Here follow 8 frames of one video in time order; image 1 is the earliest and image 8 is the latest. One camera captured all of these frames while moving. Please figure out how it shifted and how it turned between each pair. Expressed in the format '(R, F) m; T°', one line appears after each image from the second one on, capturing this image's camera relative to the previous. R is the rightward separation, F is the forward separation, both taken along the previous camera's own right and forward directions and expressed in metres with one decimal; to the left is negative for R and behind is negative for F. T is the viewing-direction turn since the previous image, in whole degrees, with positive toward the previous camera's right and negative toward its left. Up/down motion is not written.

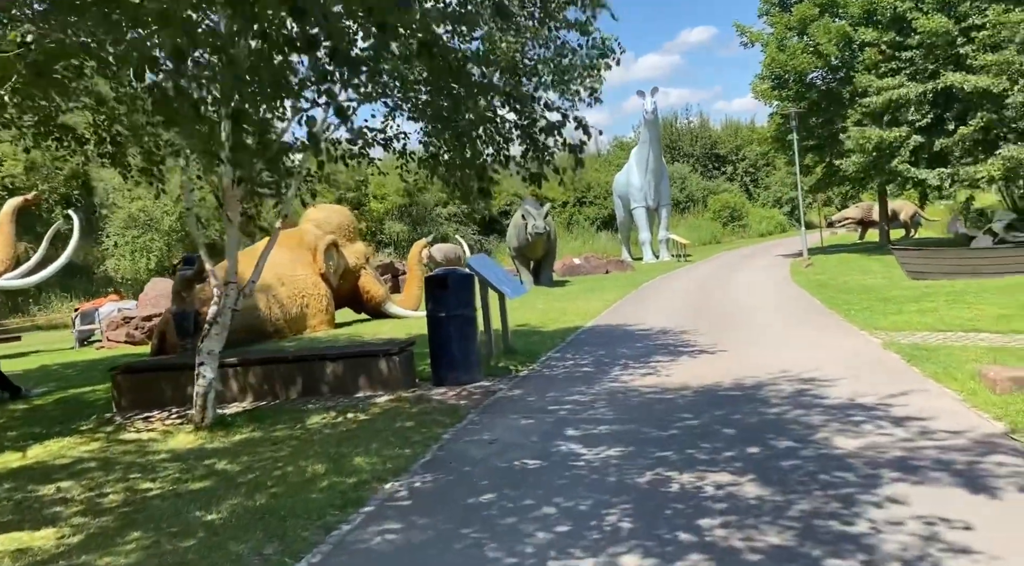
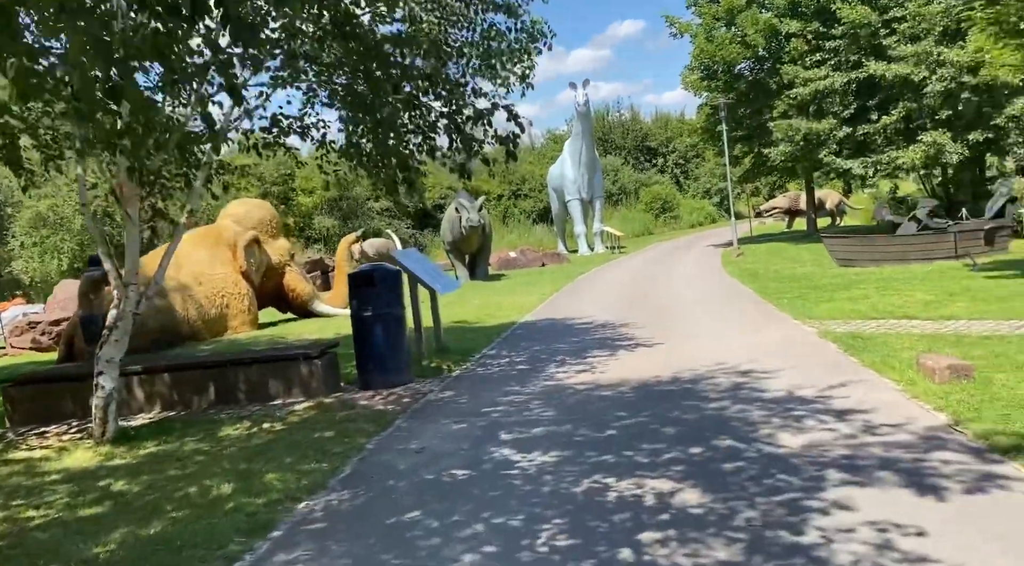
(+0.1, +0.4) m; +5°
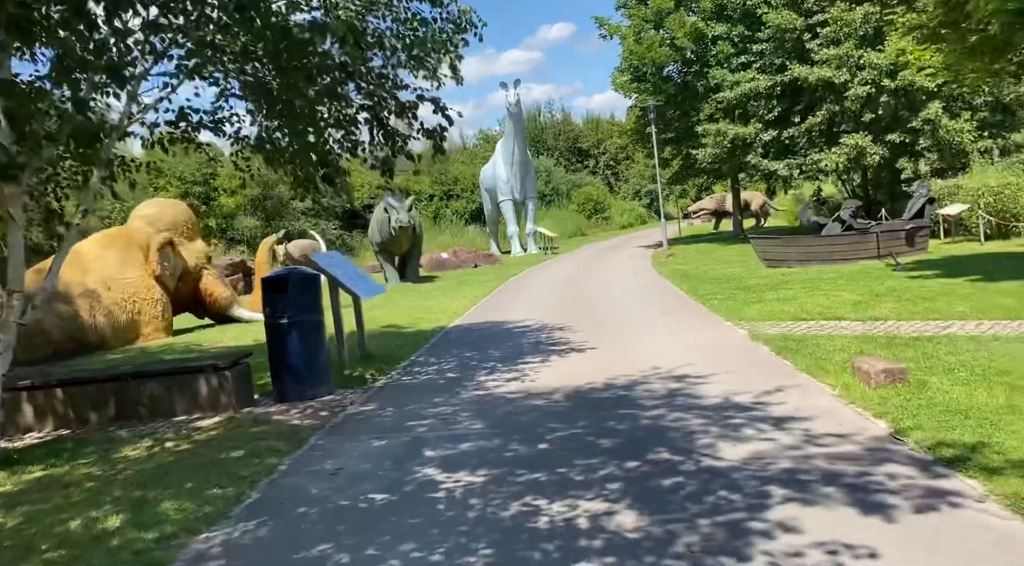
(+0.1, +0.4) m; +5°
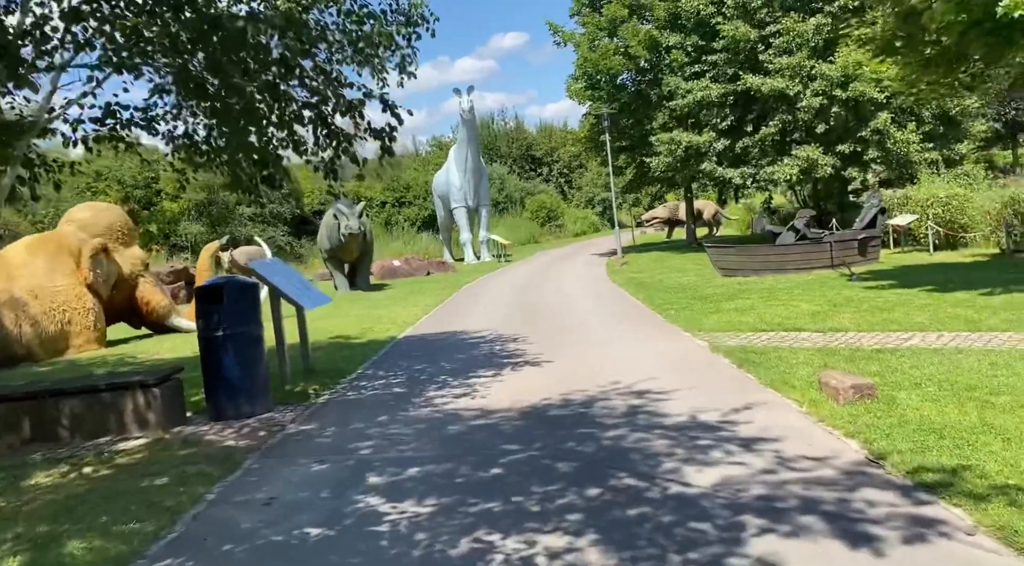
(0.0, +0.4) m; +3°
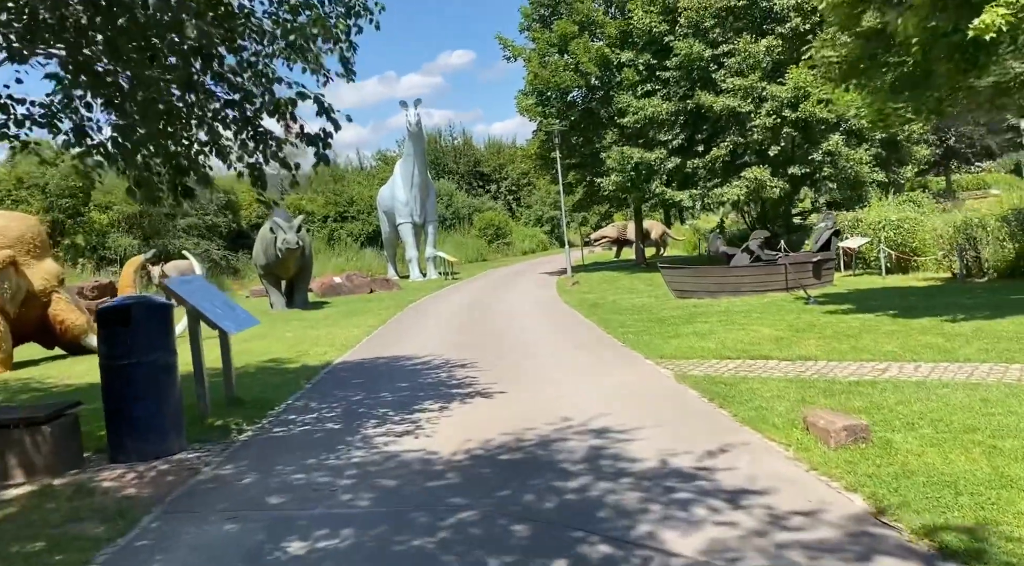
(0.0, +0.8) m; +4°
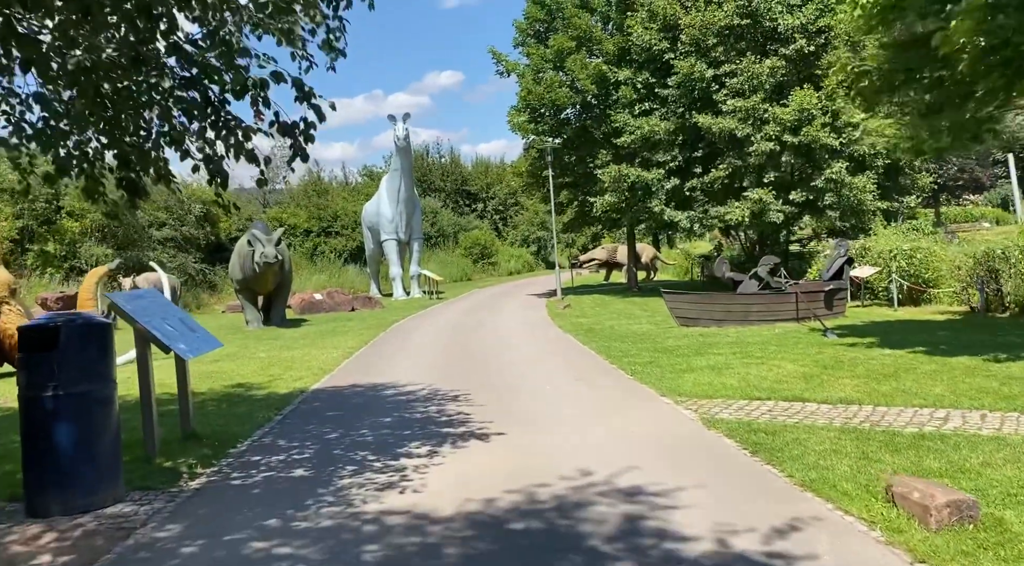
(-0.2, +1.1) m; +1°
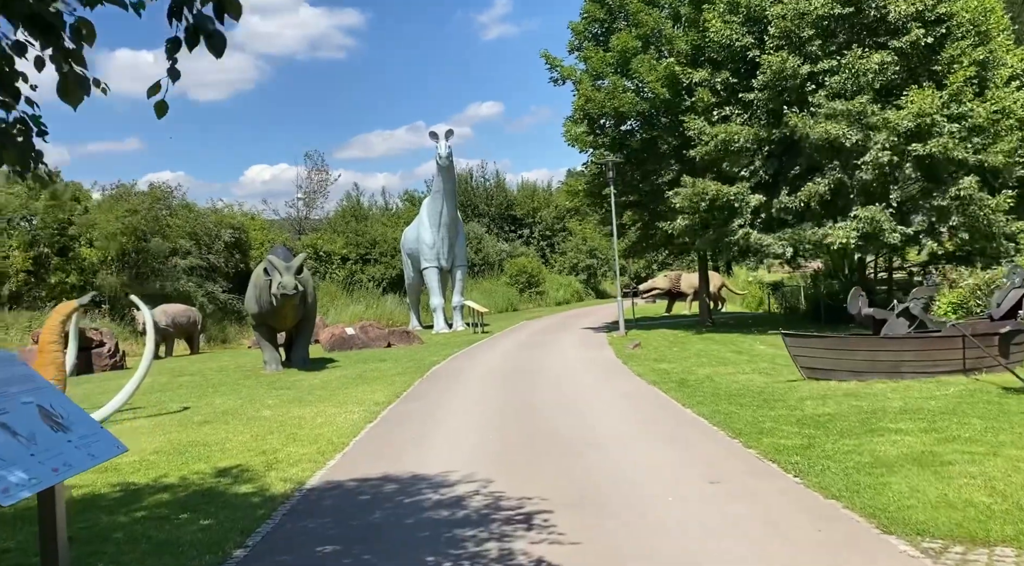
(-0.5, +3.6) m; -3°
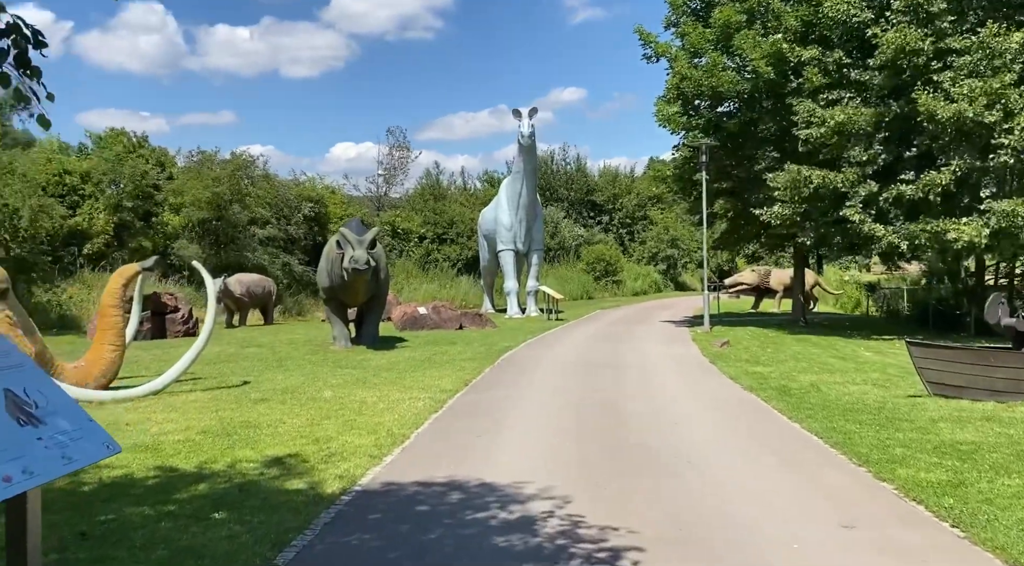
(-0.2, +1.1) m; -5°
